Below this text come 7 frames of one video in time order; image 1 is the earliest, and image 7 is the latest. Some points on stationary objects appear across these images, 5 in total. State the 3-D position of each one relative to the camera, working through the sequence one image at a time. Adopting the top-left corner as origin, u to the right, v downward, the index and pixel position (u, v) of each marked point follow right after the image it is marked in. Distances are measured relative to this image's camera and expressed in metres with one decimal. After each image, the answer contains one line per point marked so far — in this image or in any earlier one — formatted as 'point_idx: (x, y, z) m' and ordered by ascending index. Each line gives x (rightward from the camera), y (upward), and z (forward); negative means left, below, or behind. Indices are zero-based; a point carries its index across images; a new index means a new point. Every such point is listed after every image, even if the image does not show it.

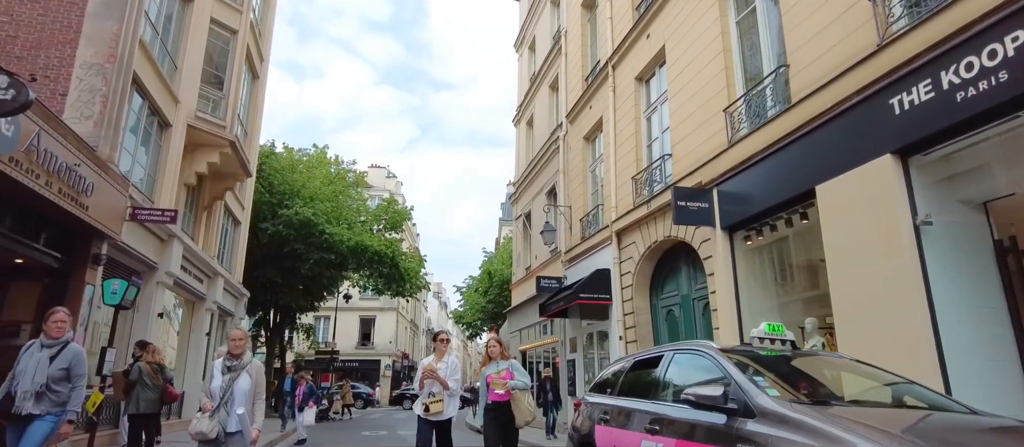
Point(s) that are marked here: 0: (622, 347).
0: (+2.2, -2.4, +12.2) m
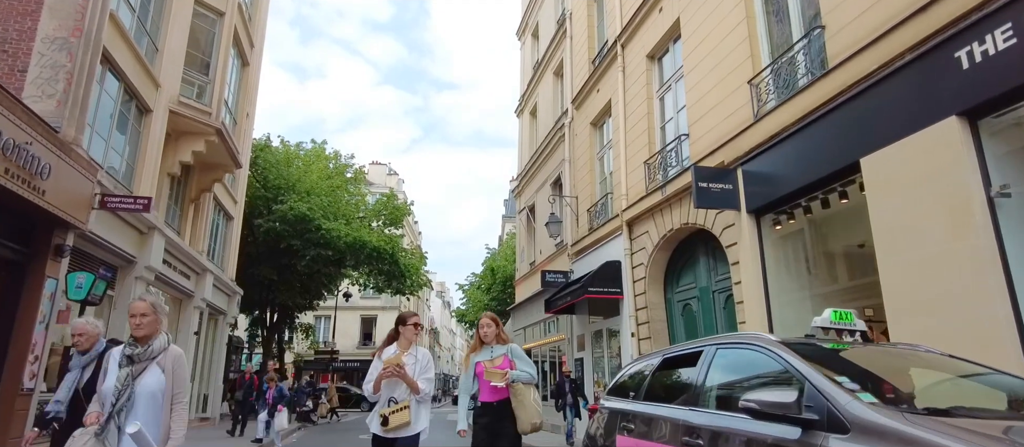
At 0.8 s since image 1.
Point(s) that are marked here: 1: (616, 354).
0: (+2.2, -2.2, +11.4) m
1: (+2.1, -2.6, +12.3) m
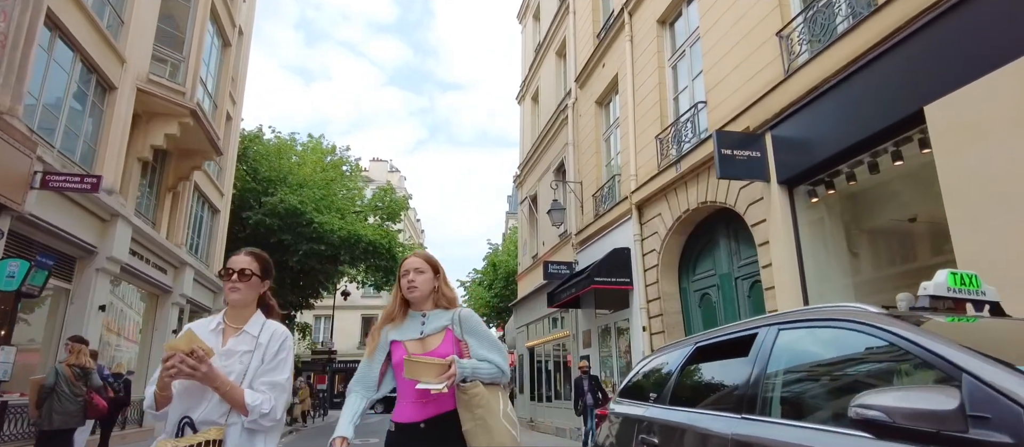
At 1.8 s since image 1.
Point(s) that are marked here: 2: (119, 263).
0: (+2.2, -1.9, +10.3) m
1: (+2.0, -2.3, +11.1) m
2: (-7.0, -0.7, +11.0) m
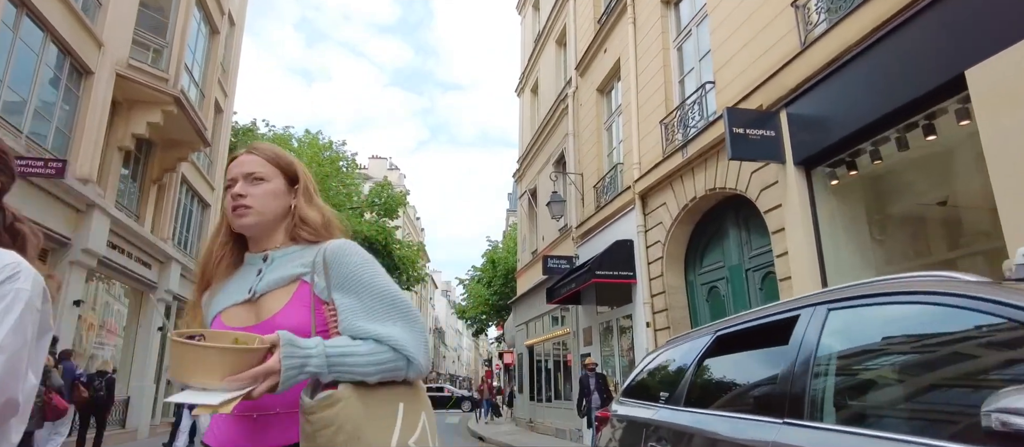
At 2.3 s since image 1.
0: (+2.2, -1.8, +9.7) m
1: (+2.0, -2.1, +10.6) m
2: (-7.0, -0.6, +10.5) m
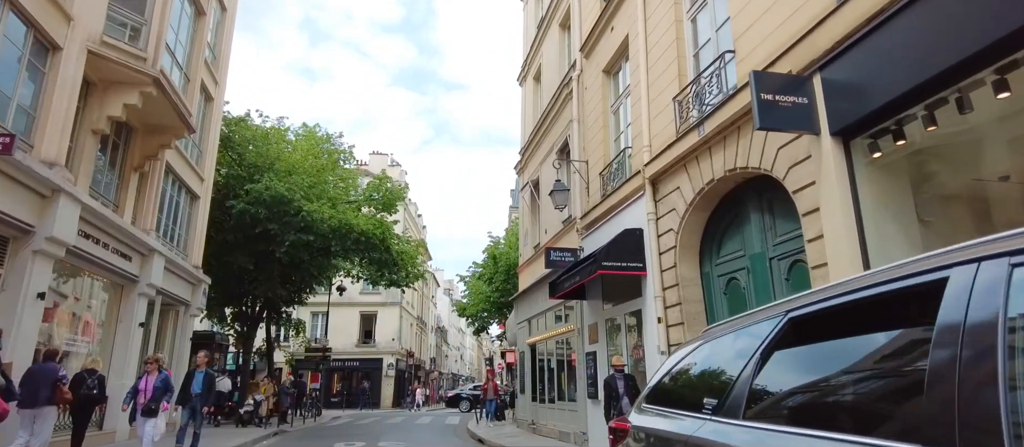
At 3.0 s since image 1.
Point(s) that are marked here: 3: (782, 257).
0: (+2.1, -1.6, +8.9) m
1: (+2.0, -2.0, +9.8) m
2: (-7.0, -0.4, +9.7) m
3: (+3.1, -0.4, +7.1) m
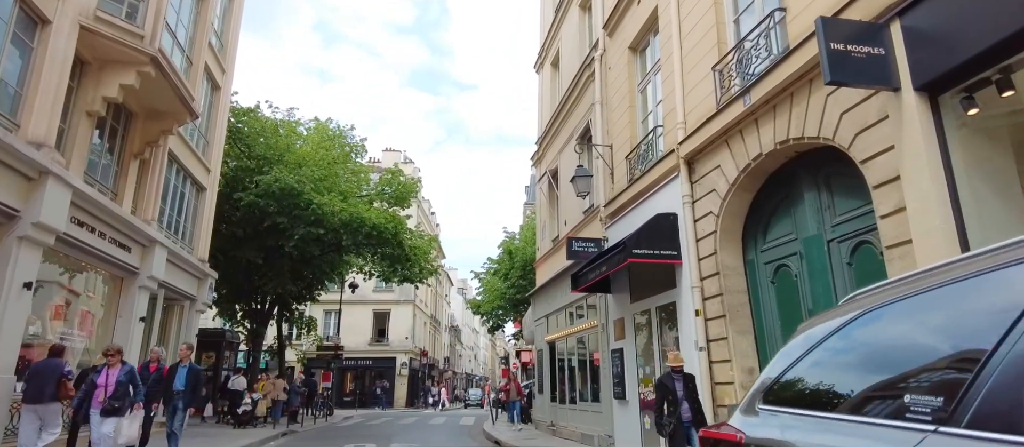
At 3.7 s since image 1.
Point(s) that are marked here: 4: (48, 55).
0: (+2.4, -1.3, +8.1) m
1: (+2.3, -1.7, +9.0) m
2: (-6.7, -0.1, +9.1) m
3: (+3.3, -0.1, +6.2) m
4: (-6.8, +2.5, +9.1) m
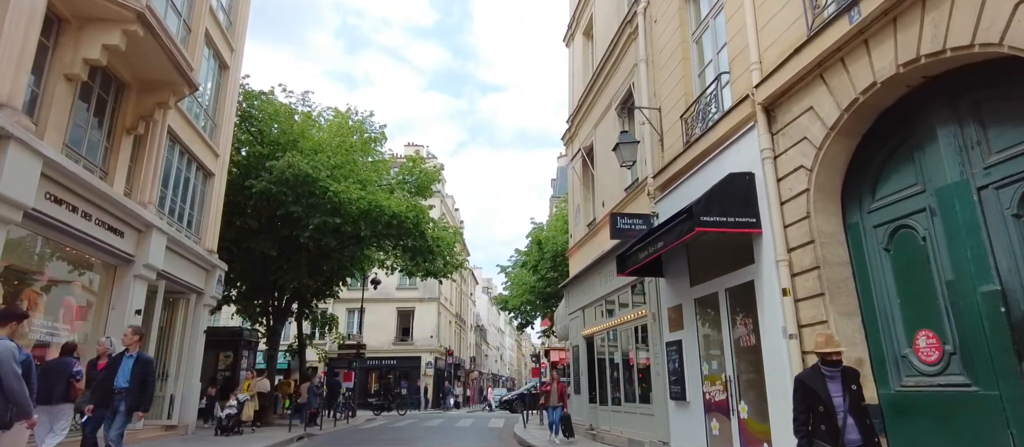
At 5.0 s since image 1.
0: (+2.9, -0.9, +6.5) m
1: (+2.8, -1.3, +7.4) m
2: (-6.2, +0.2, +7.9) m
3: (+3.7, +0.3, +4.6) m
4: (-6.4, +2.8, +7.9) m
